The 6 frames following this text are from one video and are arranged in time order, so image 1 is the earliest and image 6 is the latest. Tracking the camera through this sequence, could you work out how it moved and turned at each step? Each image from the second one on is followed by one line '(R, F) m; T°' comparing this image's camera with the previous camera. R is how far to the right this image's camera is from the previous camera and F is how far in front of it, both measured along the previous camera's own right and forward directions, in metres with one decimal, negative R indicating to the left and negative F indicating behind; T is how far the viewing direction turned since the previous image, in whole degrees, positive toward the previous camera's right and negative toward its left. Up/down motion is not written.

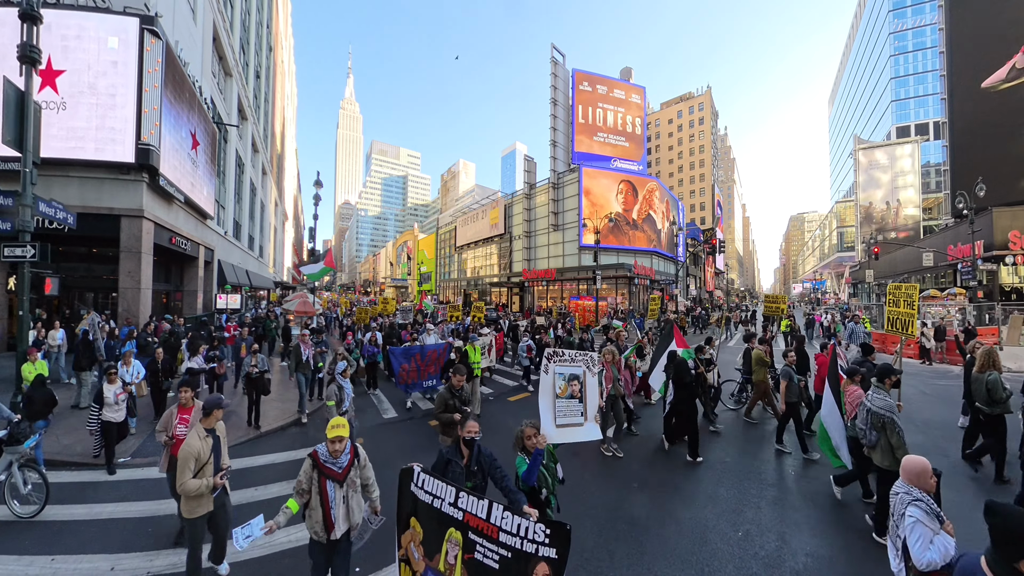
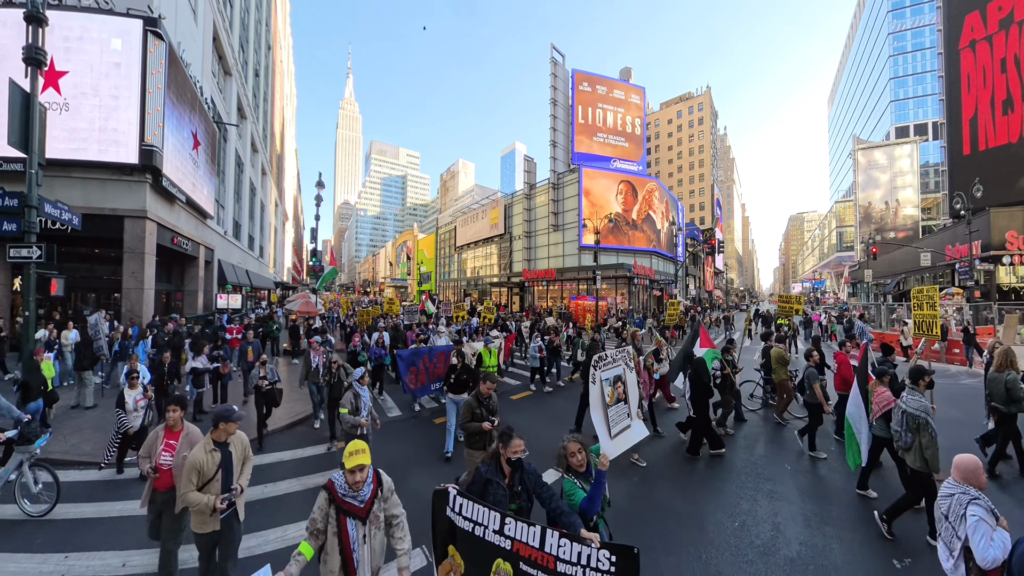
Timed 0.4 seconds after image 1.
(0.0, -0.1) m; 0°
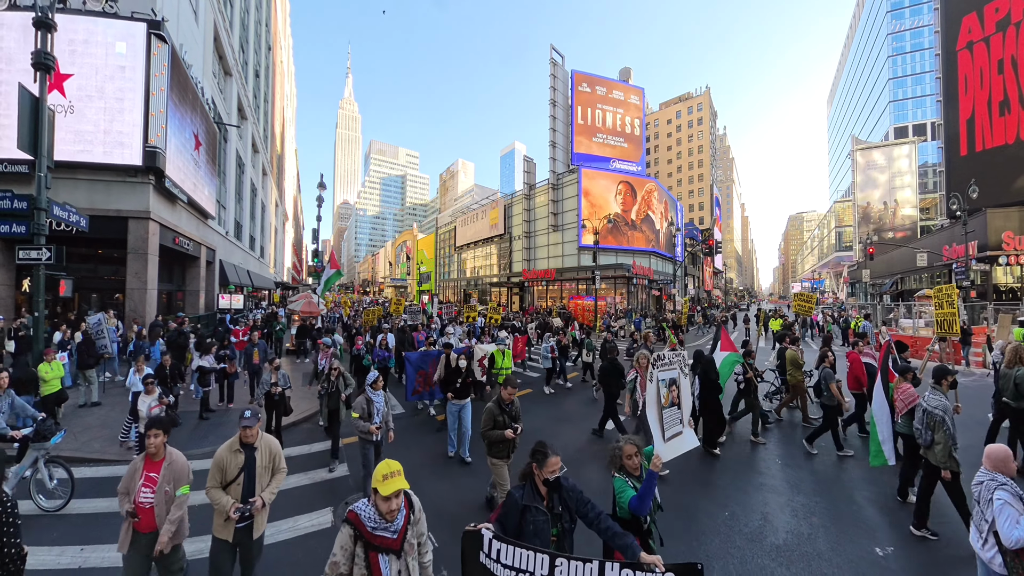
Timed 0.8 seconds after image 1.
(0.0, -0.1) m; 0°
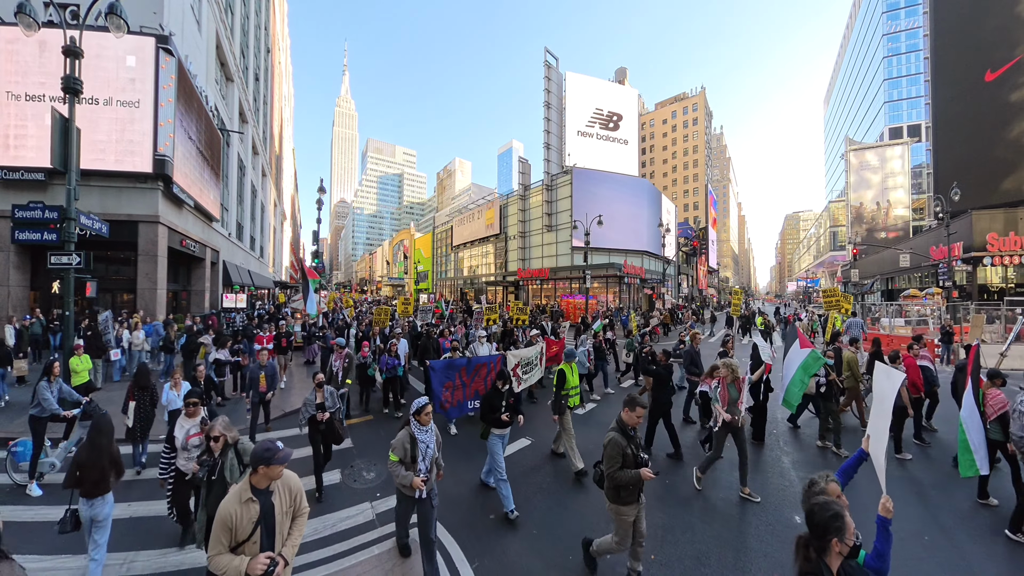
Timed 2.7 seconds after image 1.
(+0.3, -0.9) m; 0°
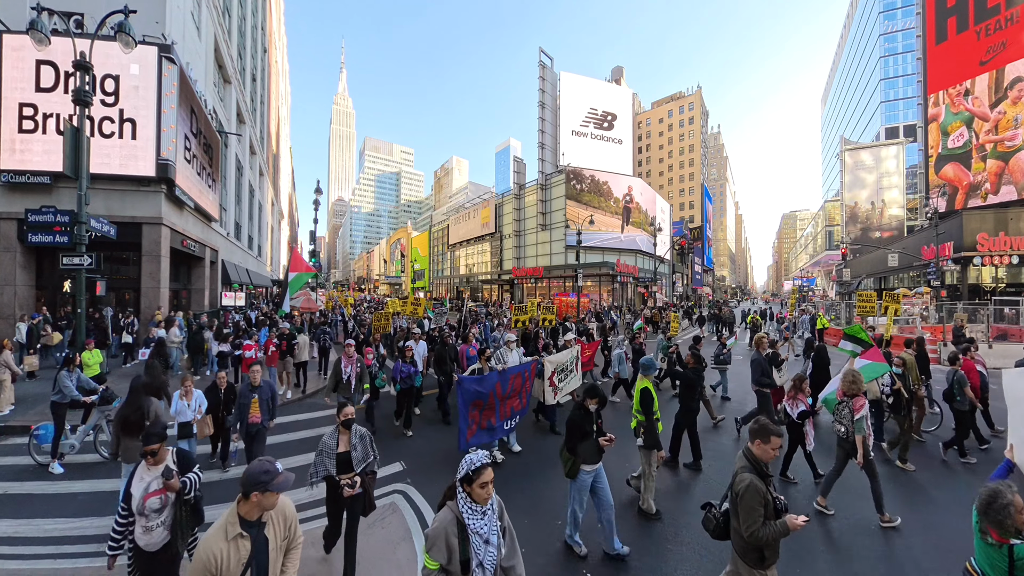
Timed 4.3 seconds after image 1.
(+0.3, -0.6) m; 0°
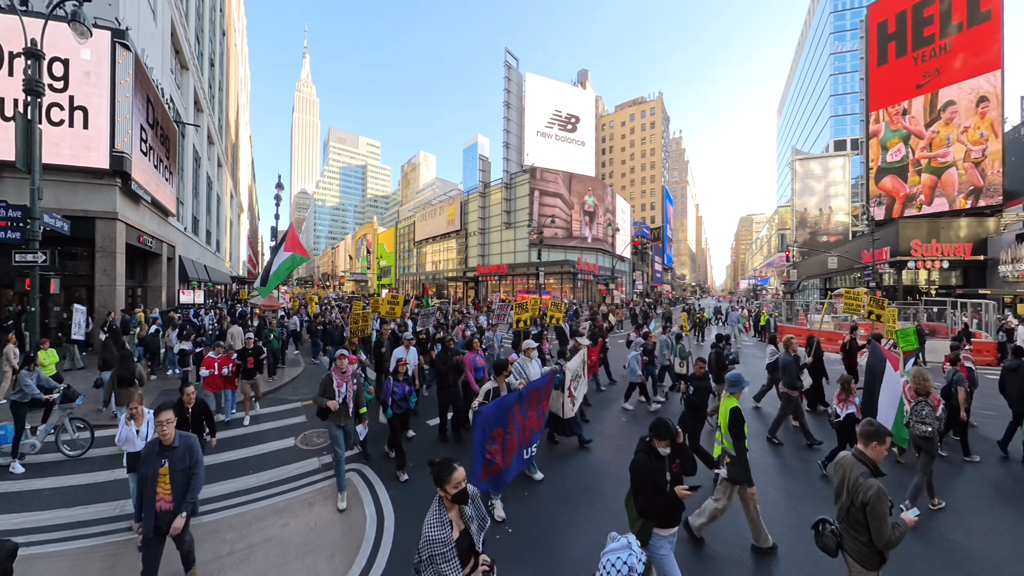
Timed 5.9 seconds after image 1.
(+0.1, -0.5) m; +4°
